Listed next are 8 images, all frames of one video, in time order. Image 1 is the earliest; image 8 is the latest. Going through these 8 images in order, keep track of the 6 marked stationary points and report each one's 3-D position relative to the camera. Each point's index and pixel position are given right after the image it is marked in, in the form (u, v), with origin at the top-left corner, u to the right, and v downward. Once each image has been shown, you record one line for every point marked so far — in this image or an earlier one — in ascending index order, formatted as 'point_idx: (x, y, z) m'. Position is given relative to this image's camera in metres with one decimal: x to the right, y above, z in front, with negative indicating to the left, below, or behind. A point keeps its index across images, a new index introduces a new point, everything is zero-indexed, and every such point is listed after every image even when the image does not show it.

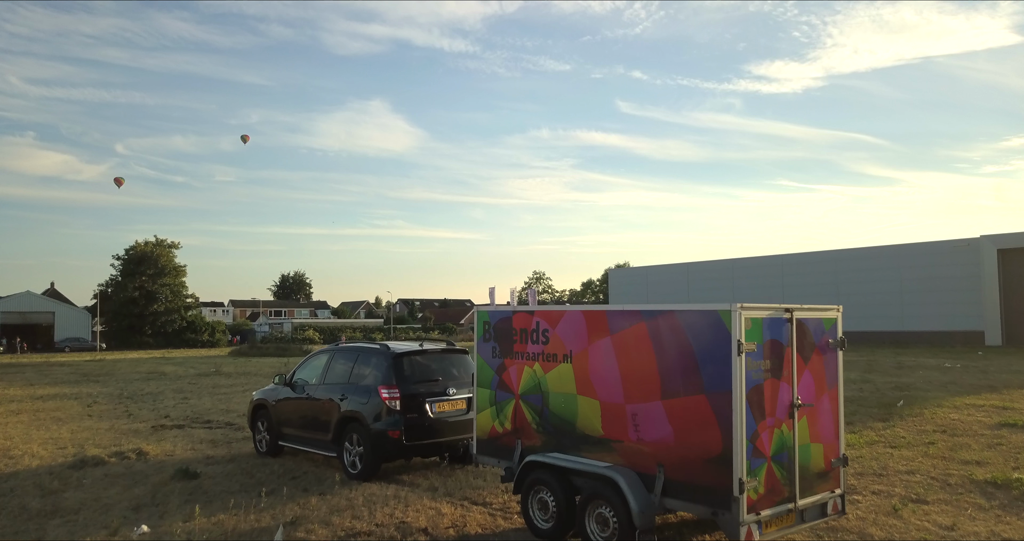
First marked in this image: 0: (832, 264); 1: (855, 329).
0: (+7.8, +0.1, +18.9) m
1: (+8.1, -1.4, +18.2) m
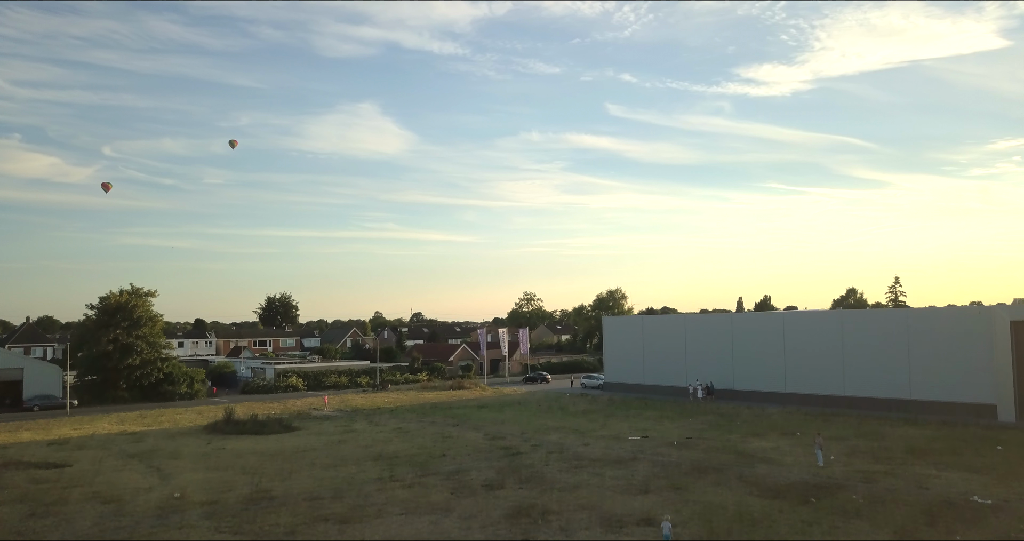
0: (+7.6, -1.3, +18.1) m
1: (+7.9, -2.8, +17.5) m
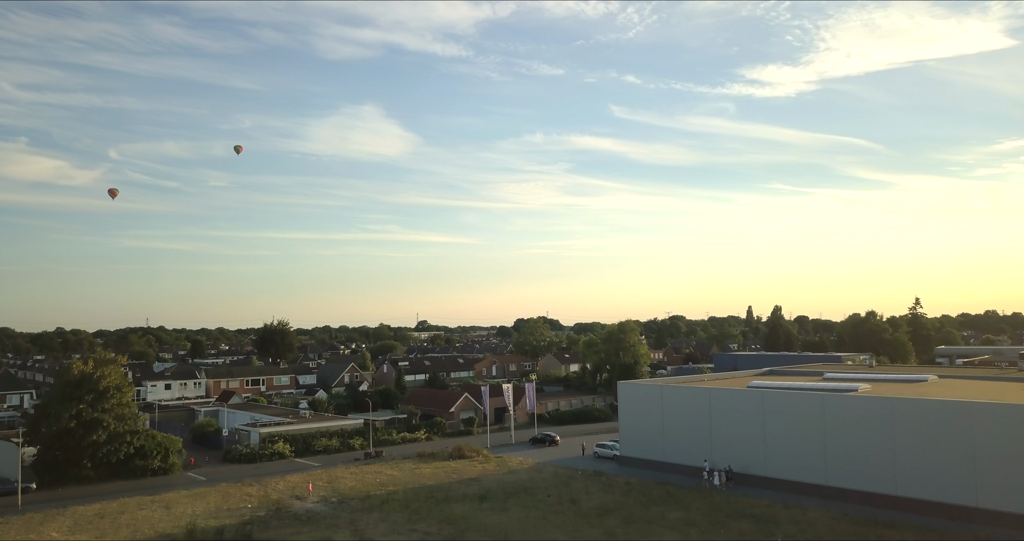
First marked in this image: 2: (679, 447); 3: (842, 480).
0: (+7.7, -3.0, +16.0) m
1: (+8.0, -4.5, +15.3) m
2: (+4.3, -4.5, +19.8) m
3: (+7.1, -4.4, +16.5) m
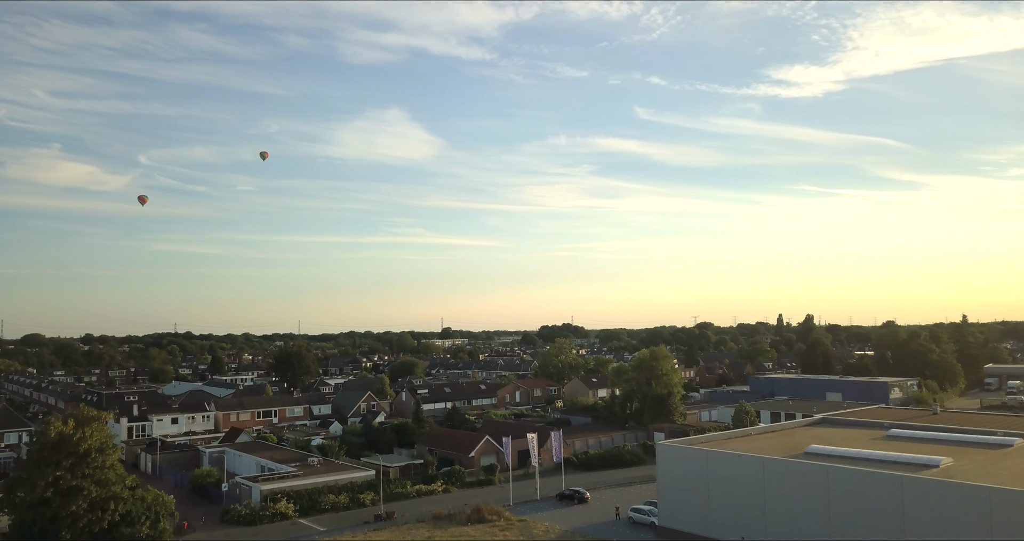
0: (+8.2, -4.1, +13.5) m
1: (+8.4, -5.6, +12.8) m
2: (+4.8, -5.7, +17.4) m
3: (+7.5, -5.6, +14.0) m
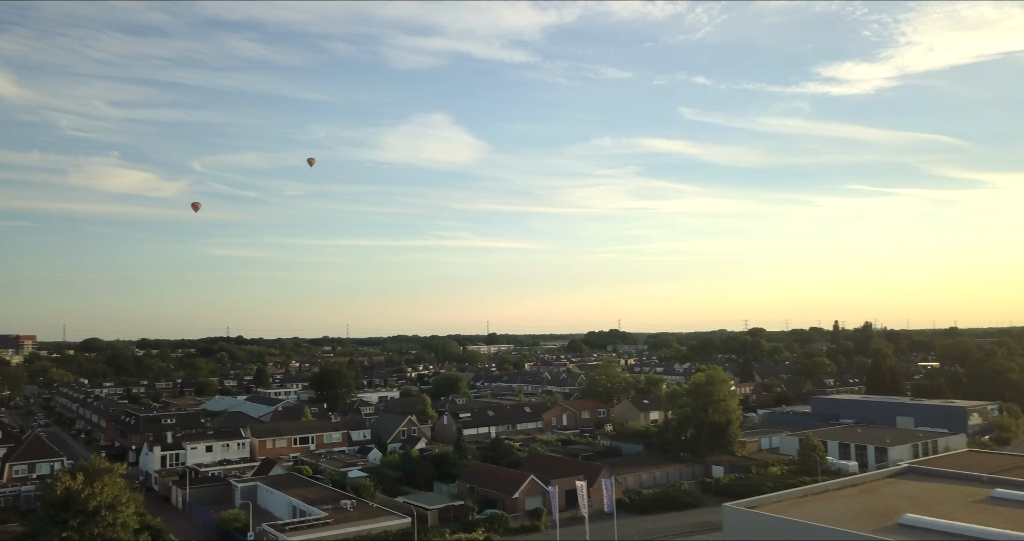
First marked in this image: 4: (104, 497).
0: (+8.9, -4.9, +11.0) m
1: (+9.1, -6.4, +10.3) m
2: (+5.8, -6.5, +15.1) m
3: (+8.3, -6.4, +11.5) m
4: (-8.9, -4.9, +16.9) m
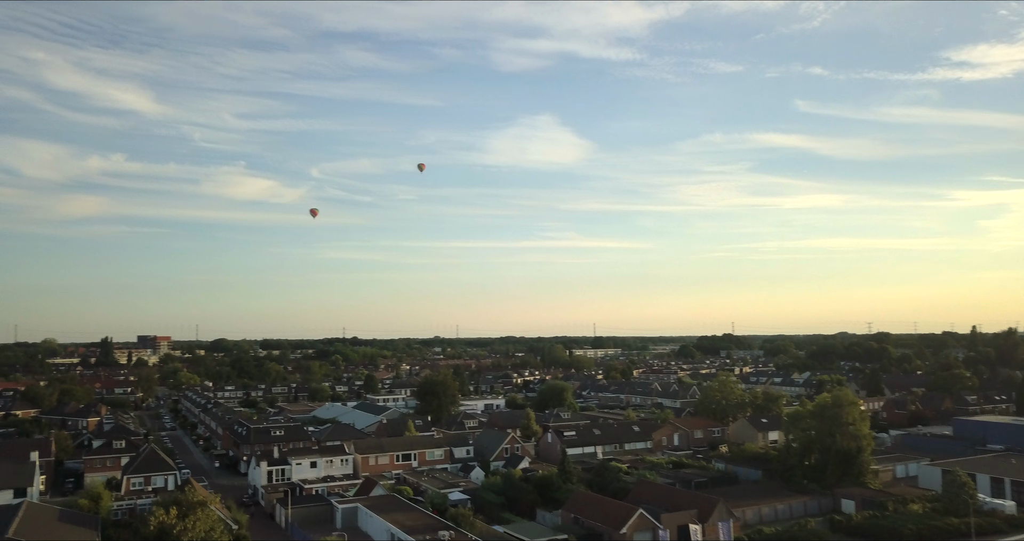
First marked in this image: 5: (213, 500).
0: (+10.1, -5.4, +8.2) m
1: (+10.2, -6.9, +7.5) m
2: (+7.6, -7.0, +12.7) m
3: (+9.6, -6.9, +8.8) m
4: (-6.7, -5.6, +16.5) m
5: (-6.6, -5.1, +17.4) m
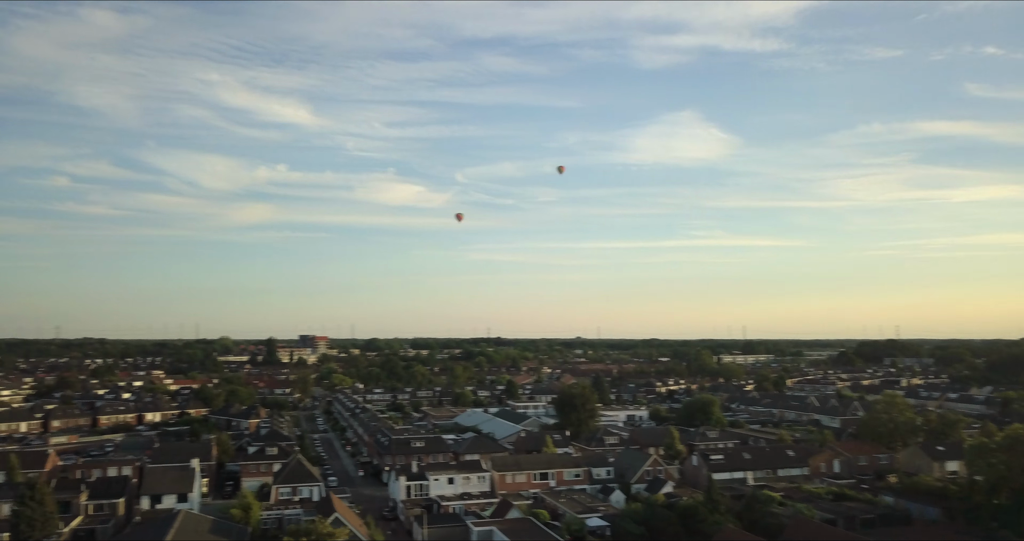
0: (+11.1, -5.9, +5.0) m
1: (+11.1, -7.4, +4.3) m
2: (+9.5, -7.6, +10.0) m
3: (+10.8, -7.4, +5.7) m
4: (-3.9, -6.2, +16.3) m
5: (-3.6, -5.7, +17.1) m
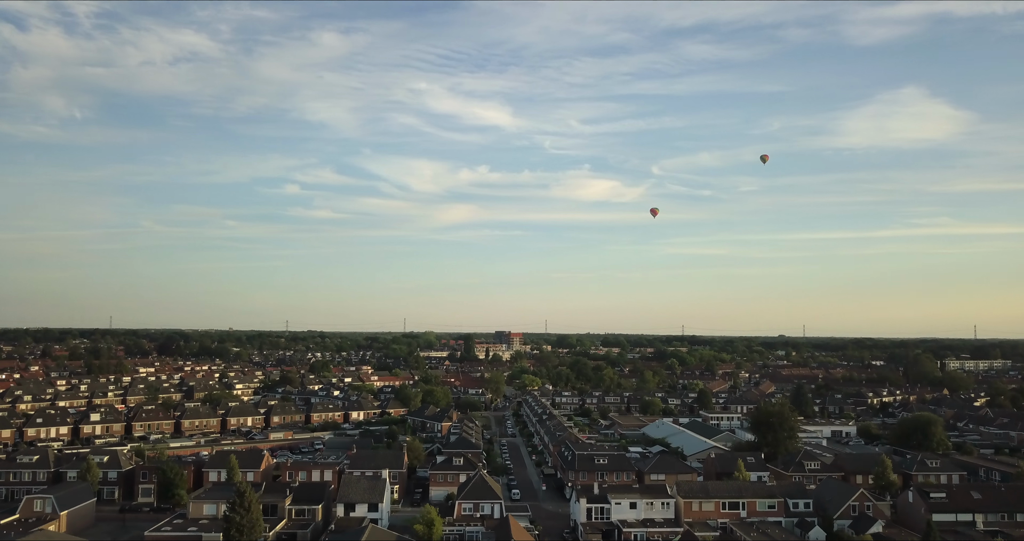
0: (+11.4, -6.6, +1.3) m
1: (+11.2, -8.1, +0.6) m
2: (+11.1, -8.3, +6.5) m
3: (+11.2, -8.1, +2.1) m
4: (-0.4, -7.0, +15.9) m
5: (0.0, -6.5, +16.6) m
